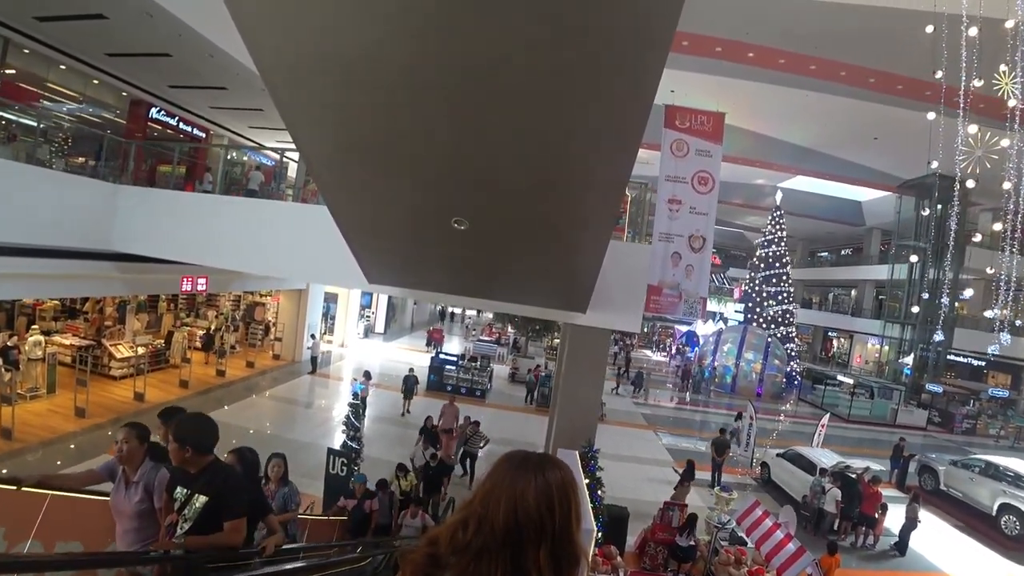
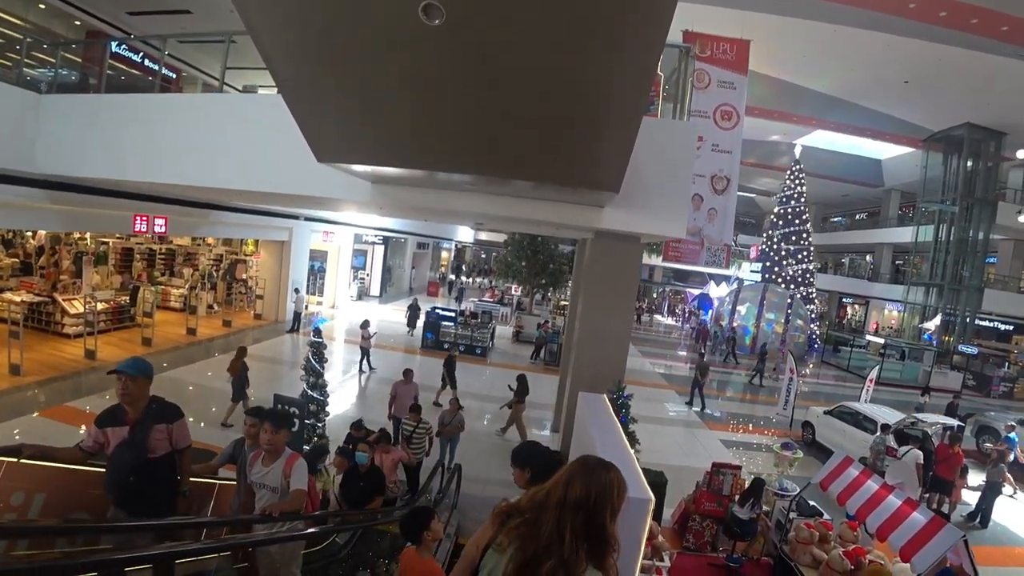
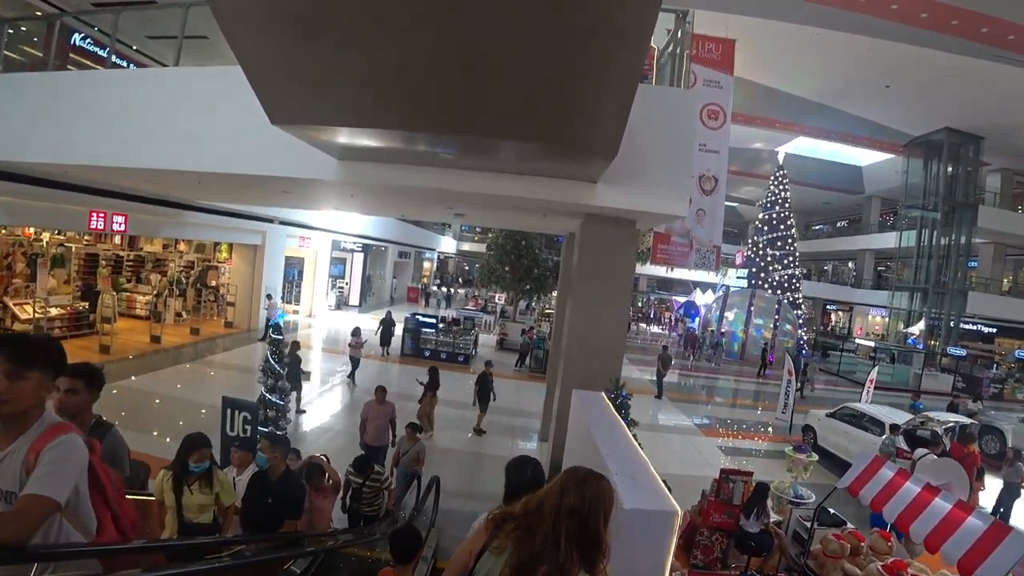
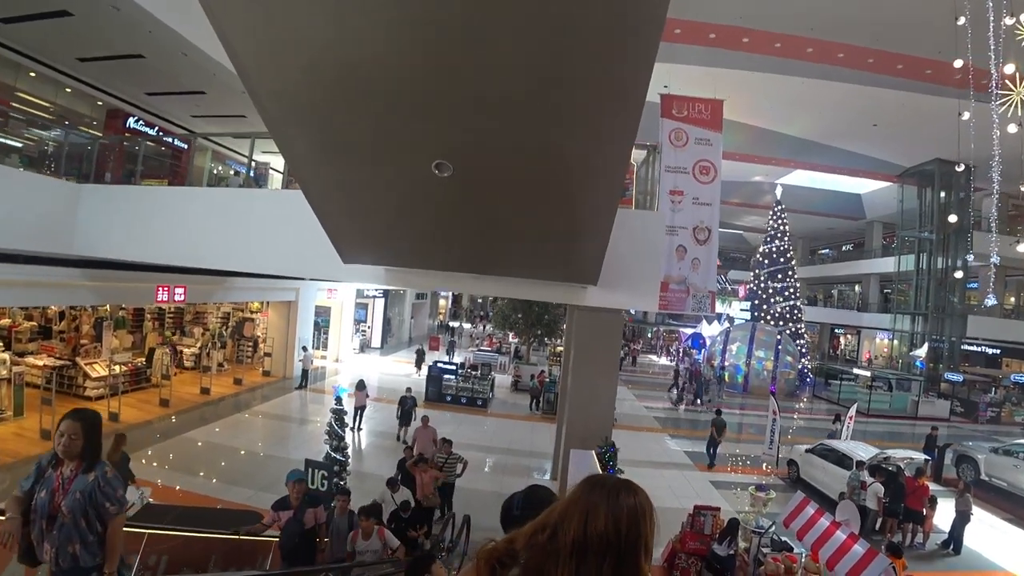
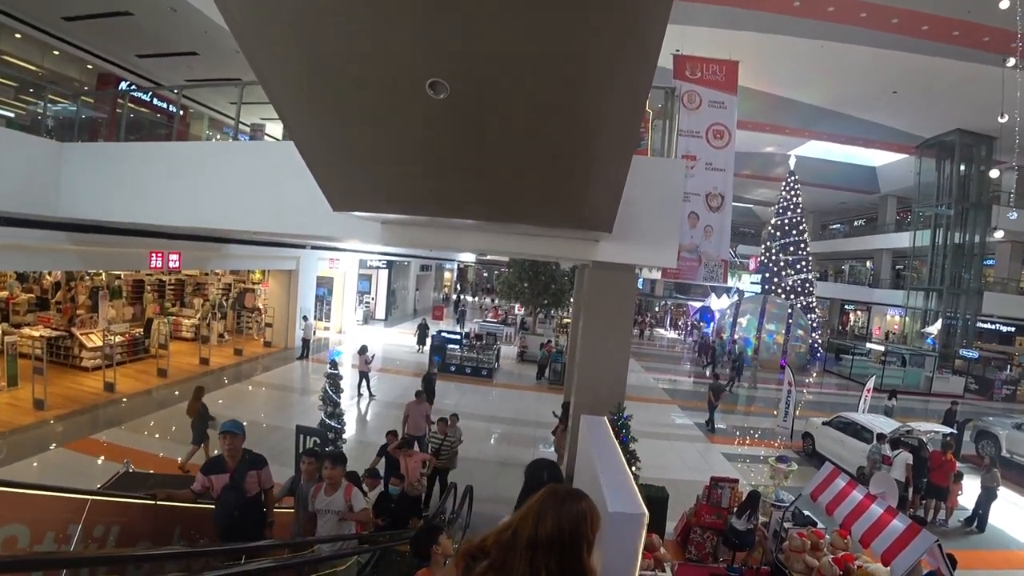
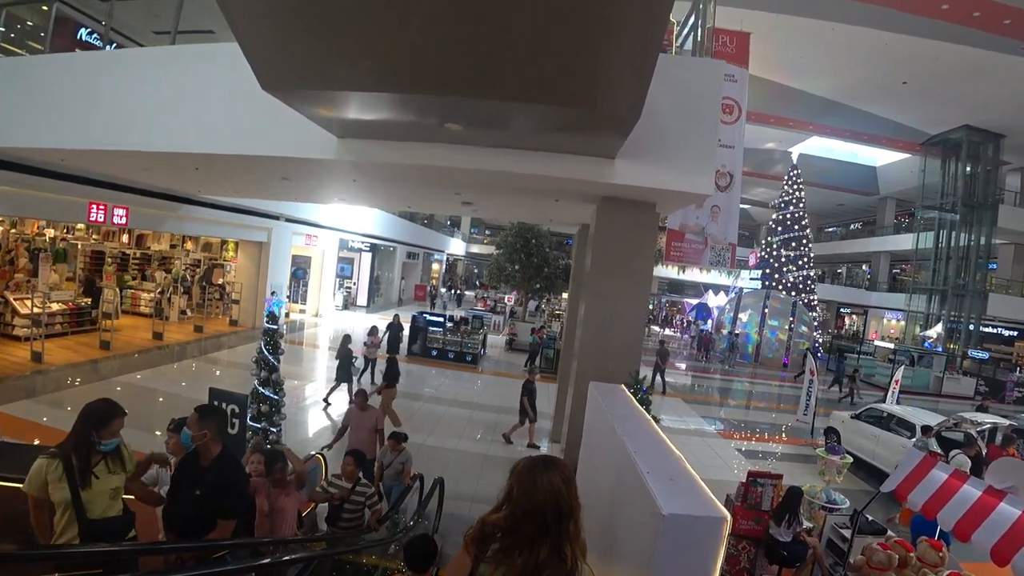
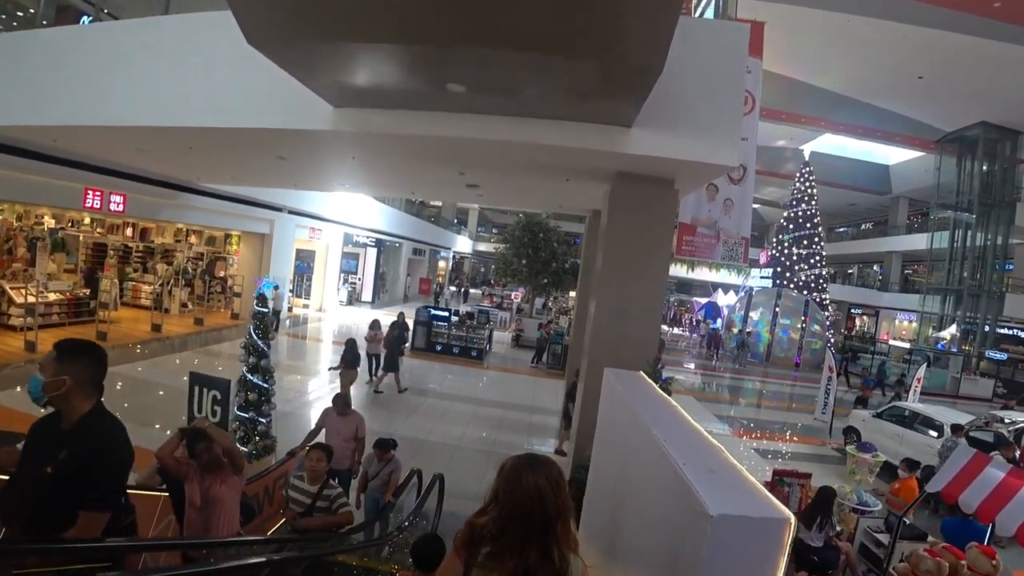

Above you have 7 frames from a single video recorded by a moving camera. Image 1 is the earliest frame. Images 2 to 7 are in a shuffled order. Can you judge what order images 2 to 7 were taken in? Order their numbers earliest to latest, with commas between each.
4, 5, 2, 3, 6, 7
